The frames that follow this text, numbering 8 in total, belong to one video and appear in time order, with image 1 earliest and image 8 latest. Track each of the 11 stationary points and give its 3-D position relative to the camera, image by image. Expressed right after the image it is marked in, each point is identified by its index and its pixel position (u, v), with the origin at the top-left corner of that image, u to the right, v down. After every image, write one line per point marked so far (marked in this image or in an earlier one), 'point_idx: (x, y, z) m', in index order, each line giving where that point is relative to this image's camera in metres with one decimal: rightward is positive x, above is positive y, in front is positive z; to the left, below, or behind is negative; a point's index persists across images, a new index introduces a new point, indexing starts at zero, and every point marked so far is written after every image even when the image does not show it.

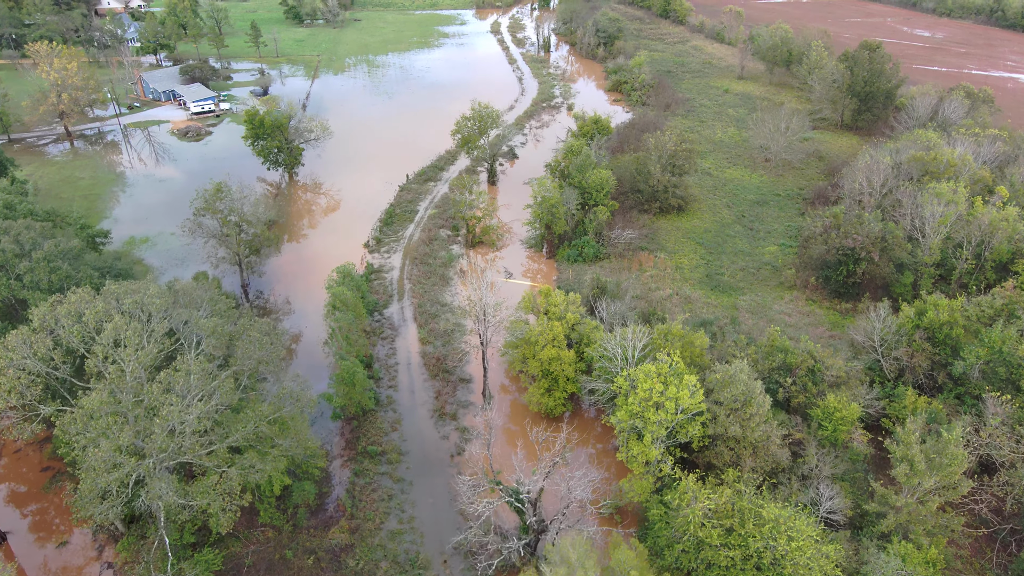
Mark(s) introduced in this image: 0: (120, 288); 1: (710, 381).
0: (-9.6, -0.1, +15.8) m
1: (+5.8, -2.8, +19.2) m
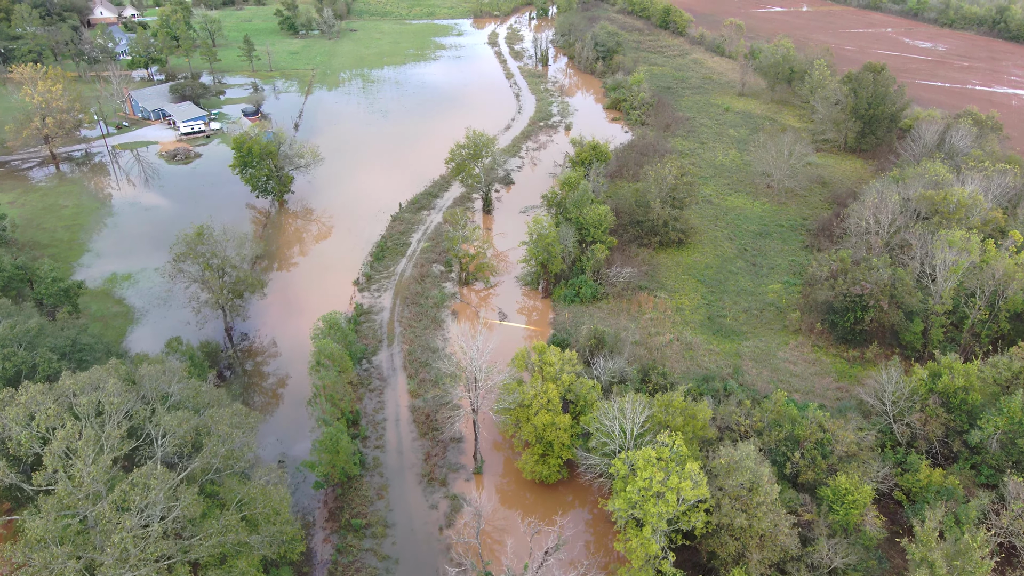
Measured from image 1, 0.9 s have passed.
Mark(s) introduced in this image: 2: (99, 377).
0: (-9.8, -2.1, +14.6) m
1: (+5.6, -4.9, +18.1) m
2: (-9.7, -2.1, +15.2) m
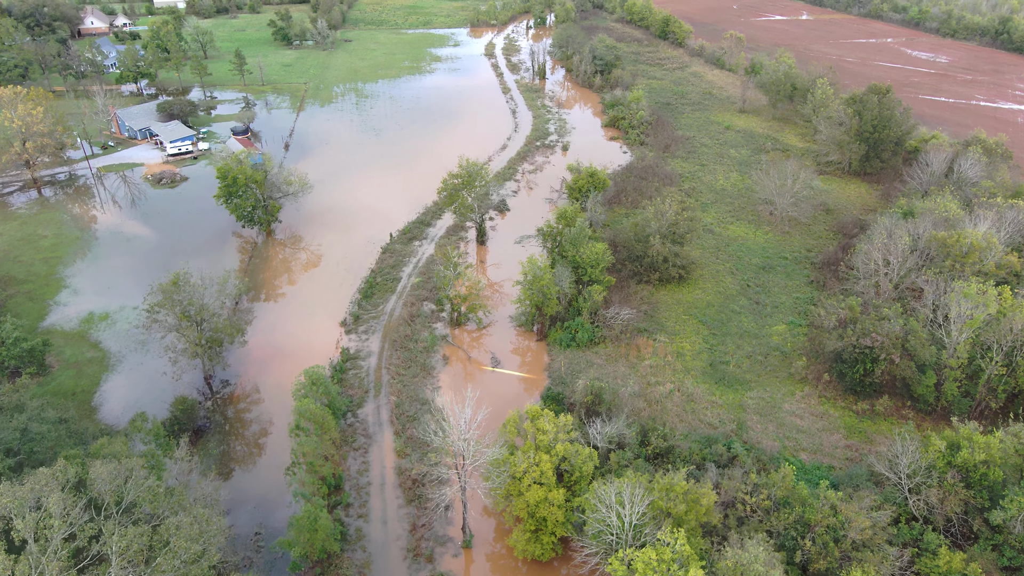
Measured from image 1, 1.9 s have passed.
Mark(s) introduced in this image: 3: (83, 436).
0: (-10.1, -4.2, +13.2) m
1: (+5.3, -7.0, +16.7) m
2: (-9.9, -4.2, +13.8) m
3: (-12.3, -4.2, +18.6) m
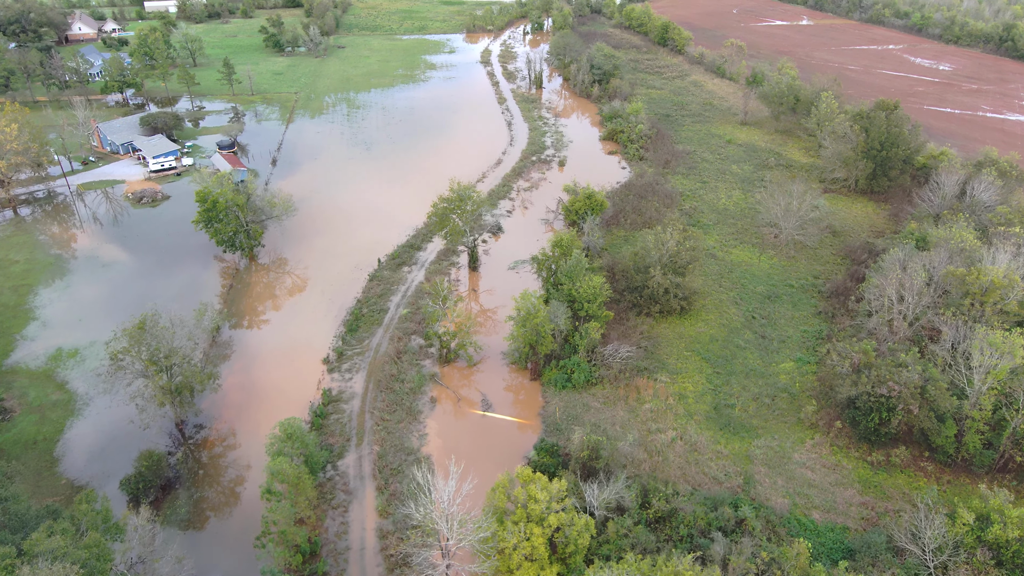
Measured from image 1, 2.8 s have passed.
0: (-10.4, -5.9, +11.3) m
1: (+5.0, -8.7, +14.9) m
2: (-10.2, -5.9, +11.9) m
3: (-12.6, -5.9, +16.8) m
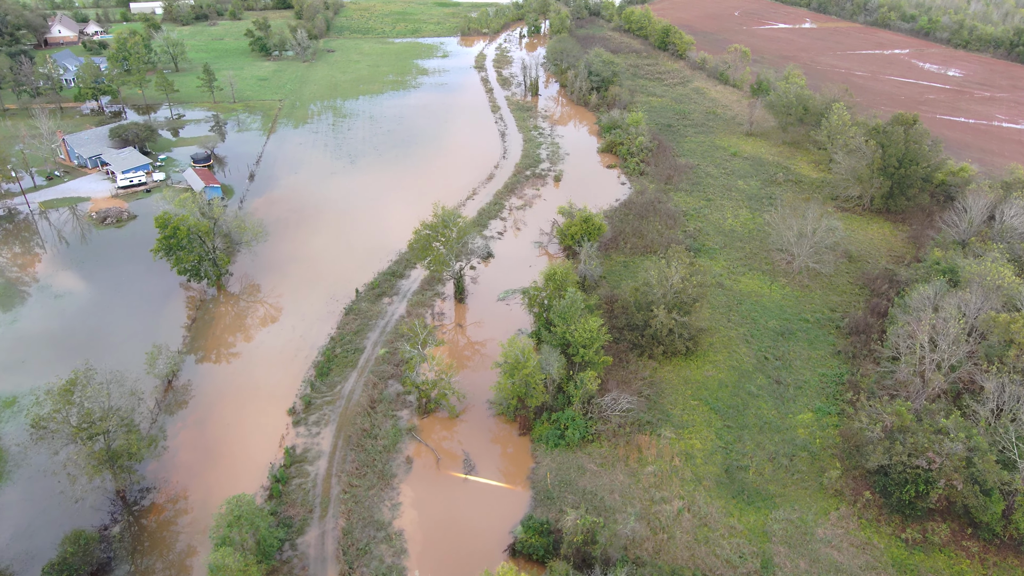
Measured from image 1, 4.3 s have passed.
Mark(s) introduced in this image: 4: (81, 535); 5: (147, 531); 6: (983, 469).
0: (-10.9, -7.8, +8.1) m
1: (+4.5, -10.6, +11.7) m
2: (-10.8, -7.8, +8.7) m
3: (-13.1, -7.8, +13.6) m
4: (-14.1, -8.1, +21.2) m
5: (-13.2, -8.8, +23.0) m
6: (+15.3, -6.0, +21.2) m
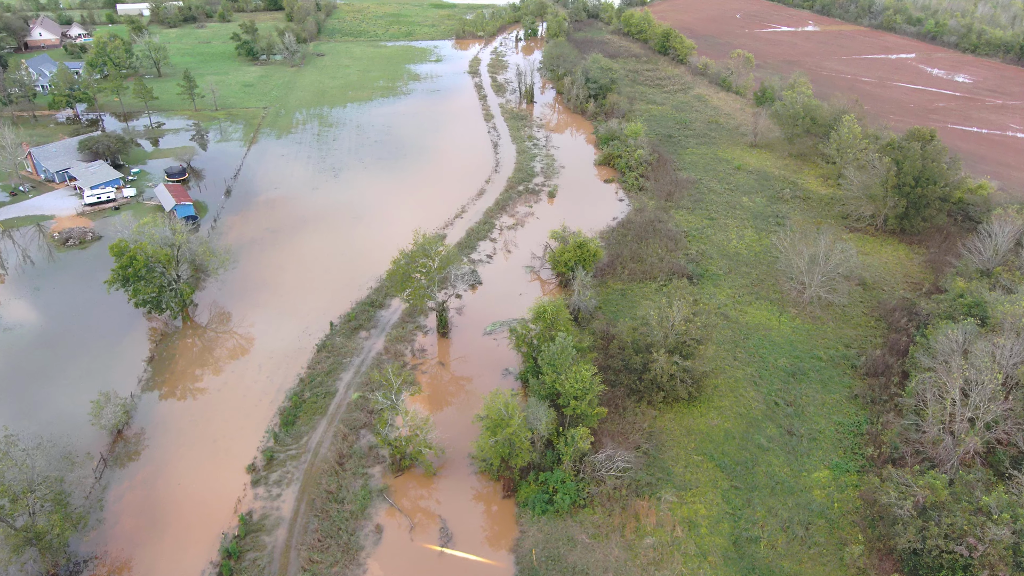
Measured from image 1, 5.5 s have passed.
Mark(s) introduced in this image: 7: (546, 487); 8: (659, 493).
0: (-11.5, -9.5, +5.3) m
1: (+3.8, -12.3, +8.9) m
2: (-11.4, -9.5, +5.9) m
3: (-13.8, -9.5, +10.8) m
4: (-14.7, -9.8, +18.4) m
5: (-13.8, -10.5, +20.2) m
6: (+14.7, -7.7, +18.4) m
7: (+1.3, -7.3, +24.0) m
8: (+5.5, -7.5, +24.0) m
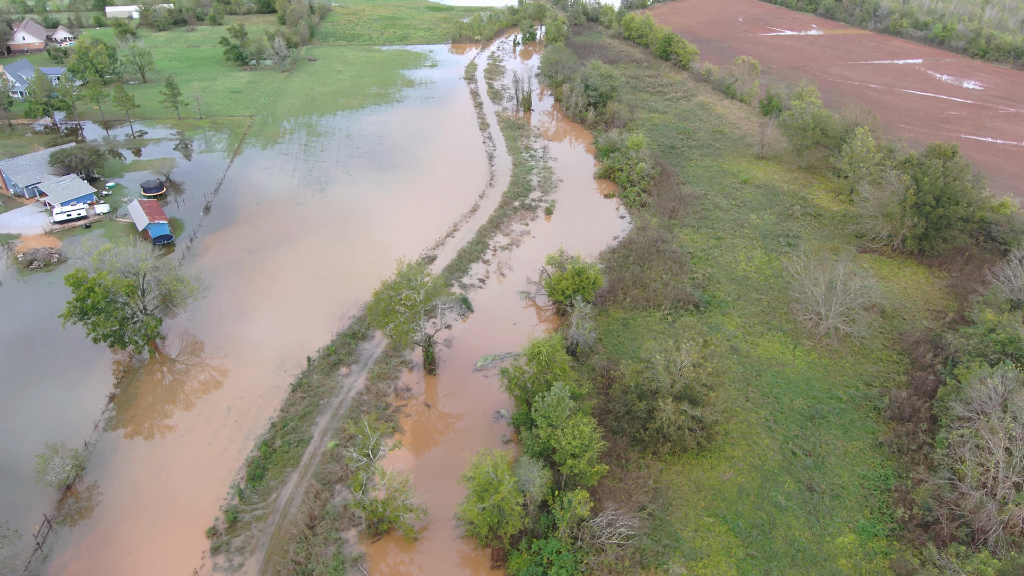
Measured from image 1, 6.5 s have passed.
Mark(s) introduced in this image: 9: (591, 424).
0: (-11.9, -11.0, +2.7) m
1: (+3.5, -13.8, +6.3) m
2: (-11.7, -11.0, +3.3) m
3: (-14.1, -11.0, +8.1) m
4: (-15.0, -11.3, +15.8) m
5: (-14.1, -12.0, +17.6) m
6: (+14.4, -9.2, +15.8) m
7: (+1.0, -8.9, +21.4) m
8: (+5.1, -9.1, +21.4) m
9: (+2.7, -5.0, +22.6) m
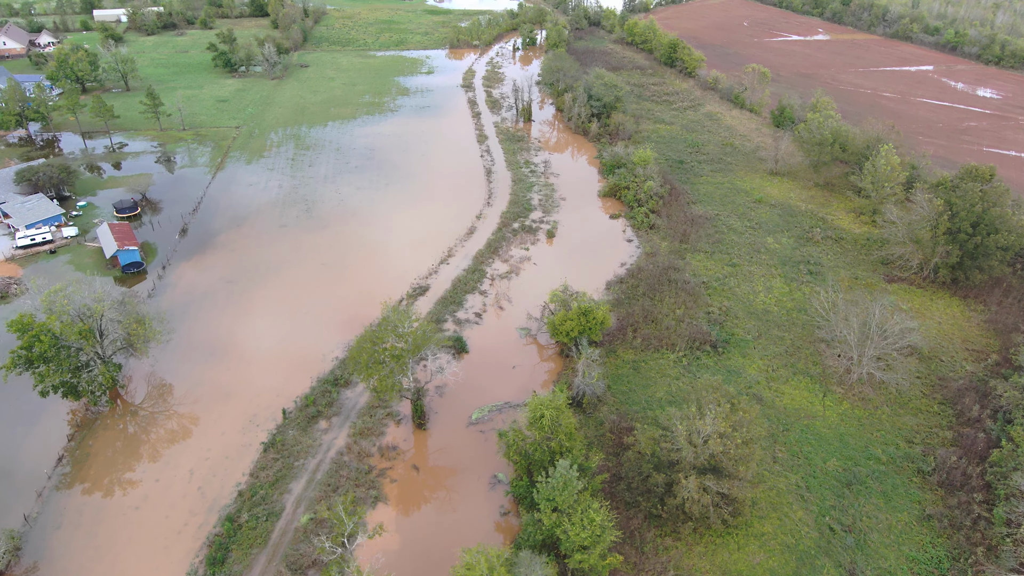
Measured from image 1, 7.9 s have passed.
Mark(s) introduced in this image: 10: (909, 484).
0: (-11.9, -12.8, -0.5) m
1: (+3.5, -15.6, +3.1) m
2: (-11.7, -12.8, +0.1) m
3: (-14.1, -12.8, +4.9) m
4: (-15.1, -13.1, +12.6) m
5: (-14.2, -13.9, +14.4) m
6: (+14.3, -11.1, +12.6) m
7: (+0.9, -10.7, +18.2) m
8: (+5.1, -10.9, +18.2) m
9: (+2.7, -6.9, +19.4) m
10: (+14.2, -7.5, +23.0) m
